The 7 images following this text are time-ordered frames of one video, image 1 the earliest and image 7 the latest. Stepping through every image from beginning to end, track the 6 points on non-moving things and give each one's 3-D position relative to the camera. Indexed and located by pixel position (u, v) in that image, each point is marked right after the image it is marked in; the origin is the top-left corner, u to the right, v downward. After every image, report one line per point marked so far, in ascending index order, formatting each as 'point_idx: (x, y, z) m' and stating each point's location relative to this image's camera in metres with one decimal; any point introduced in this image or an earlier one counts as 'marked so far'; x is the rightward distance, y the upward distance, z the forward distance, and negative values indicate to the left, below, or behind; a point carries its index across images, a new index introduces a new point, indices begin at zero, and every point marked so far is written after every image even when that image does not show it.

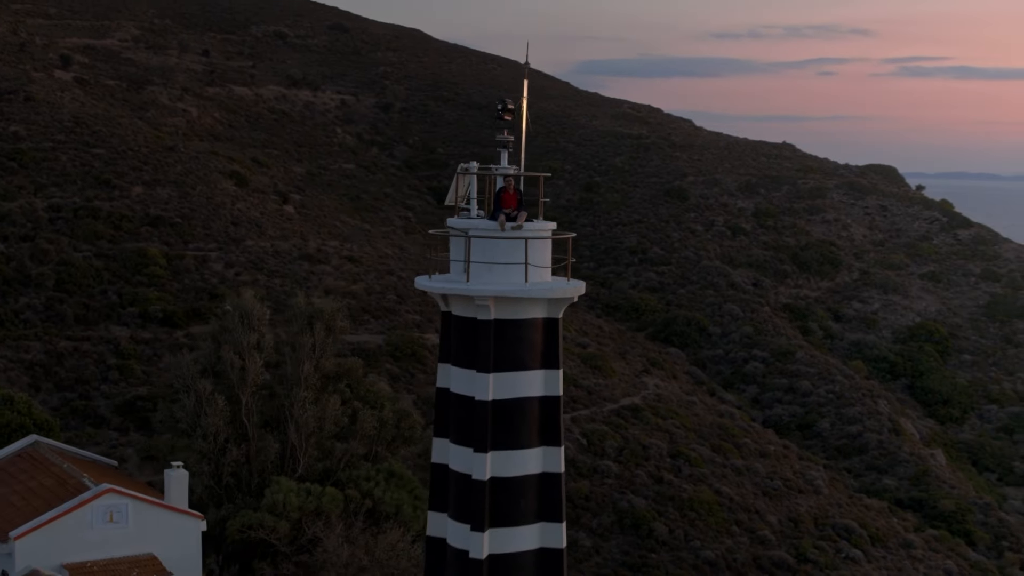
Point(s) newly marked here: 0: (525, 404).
0: (+0.1, -0.5, +7.3) m
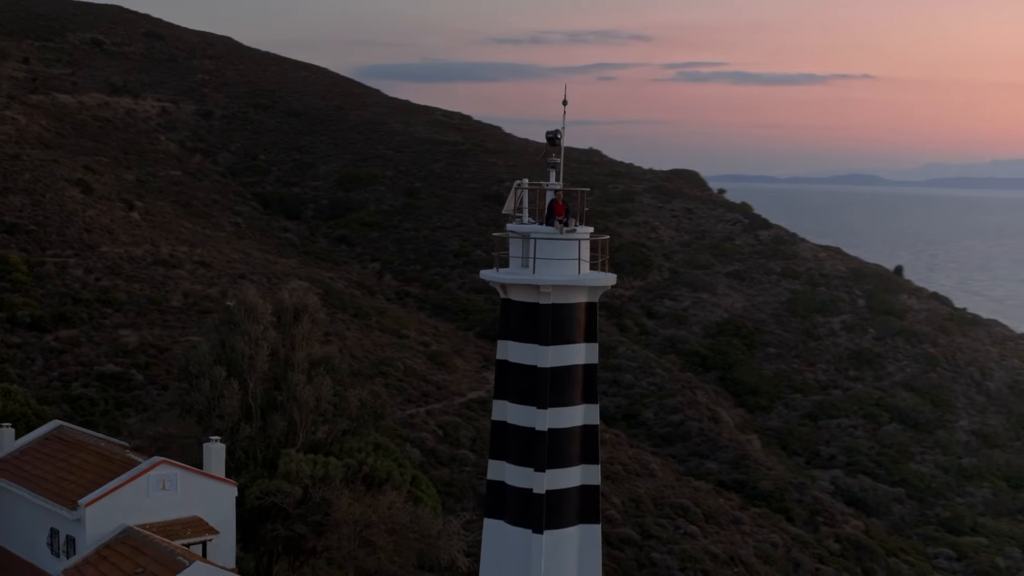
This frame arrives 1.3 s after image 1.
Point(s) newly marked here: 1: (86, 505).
0: (+0.3, -0.5, +9.2) m
1: (-3.0, -1.5, +11.2) m
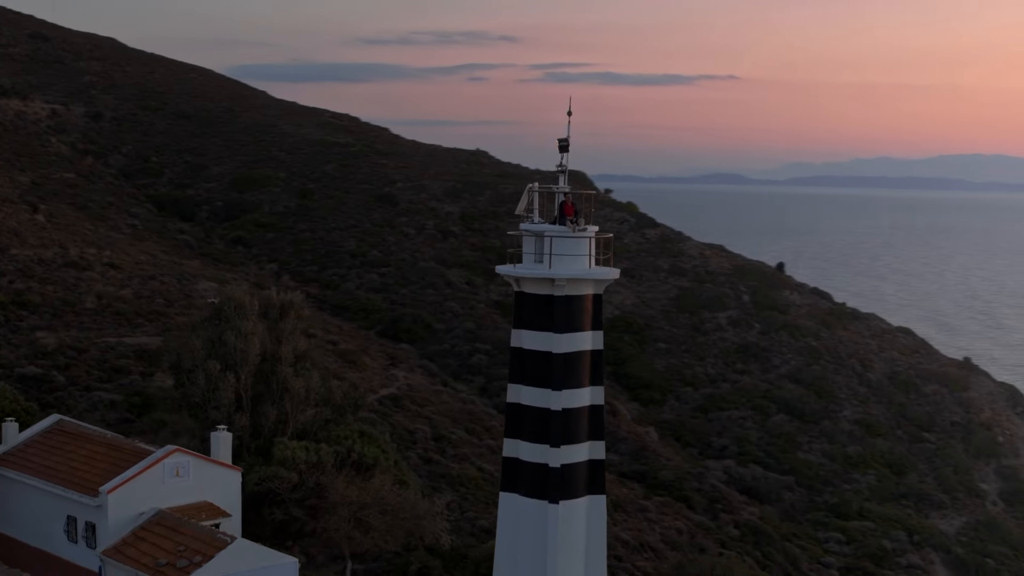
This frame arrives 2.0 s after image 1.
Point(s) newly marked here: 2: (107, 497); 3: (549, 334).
0: (+0.4, -0.4, +10.2) m
1: (-3.1, -1.5, +11.9) m
2: (-3.0, -1.5, +11.4) m
3: (+0.2, -0.3, +10.0) m
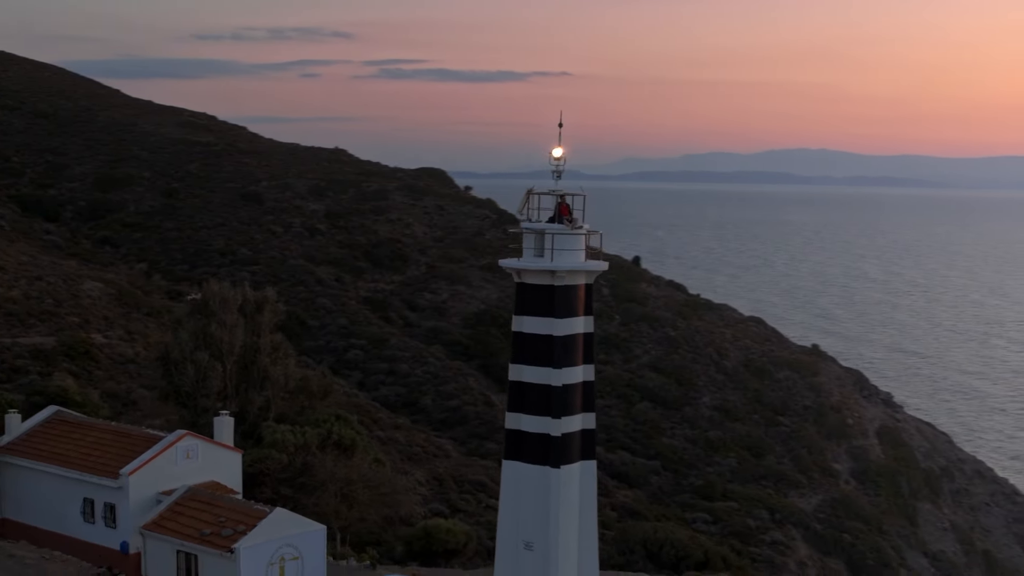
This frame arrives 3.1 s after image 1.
0: (+0.5, -0.3, +11.5) m
1: (-3.2, -1.5, +12.9) m
2: (-3.0, -1.5, +12.4) m
3: (+0.3, -0.2, +11.4) m
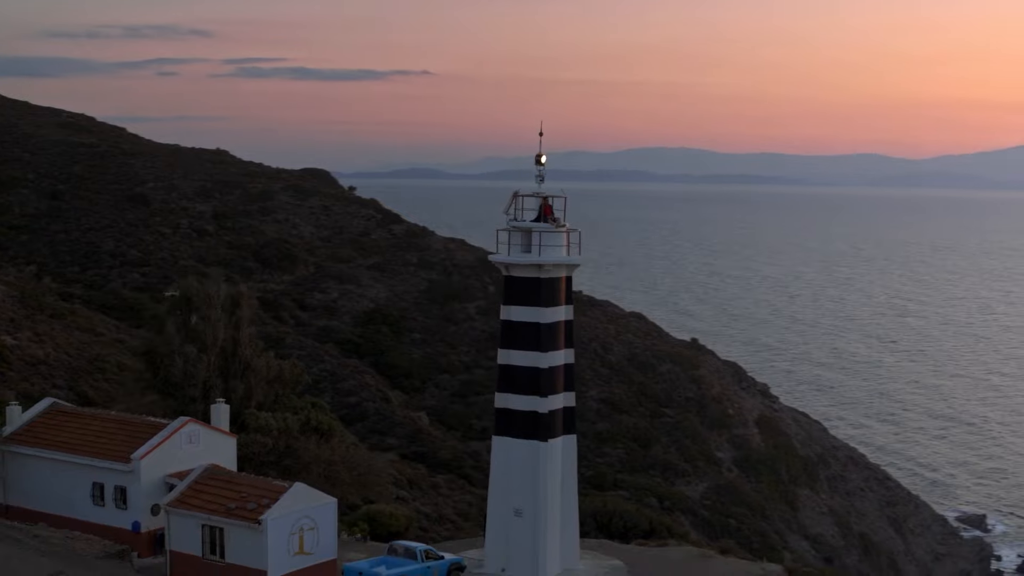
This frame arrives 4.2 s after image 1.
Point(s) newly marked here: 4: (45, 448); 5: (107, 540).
0: (+0.4, -0.3, +12.8) m
1: (-3.4, -1.5, +13.8) m
2: (-3.2, -1.5, +13.3) m
3: (+0.2, -0.2, +12.6) m
4: (-4.2, -1.4, +14.0) m
5: (-3.5, -2.2, +13.6) m
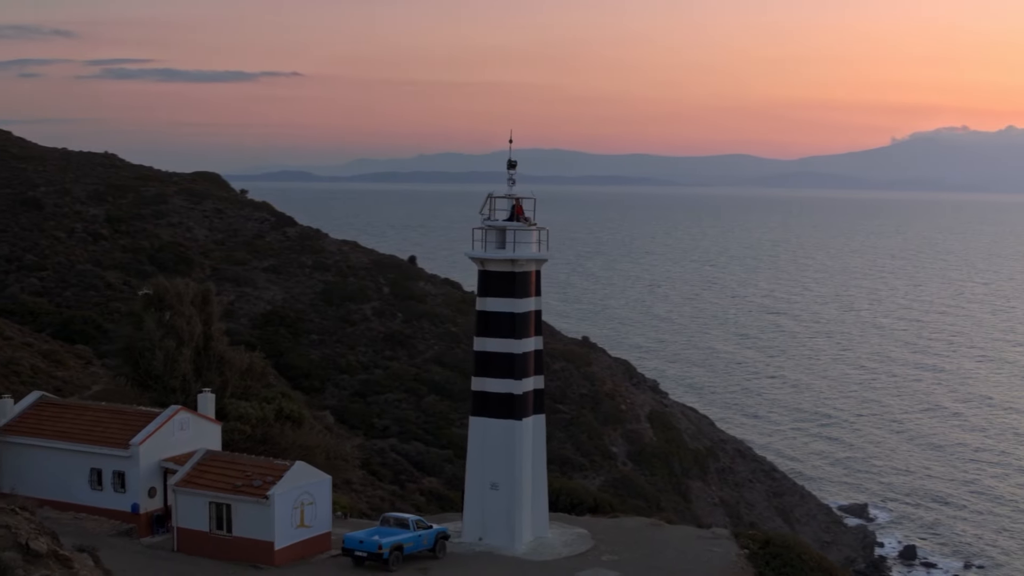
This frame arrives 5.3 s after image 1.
0: (+0.2, -0.2, +14.0) m
1: (-3.7, -1.5, +14.7) m
2: (-3.4, -1.5, +14.3) m
3: (0.0, -0.1, +13.8) m
4: (-4.5, -1.4, +14.9) m
5: (-3.7, -2.1, +14.5) m
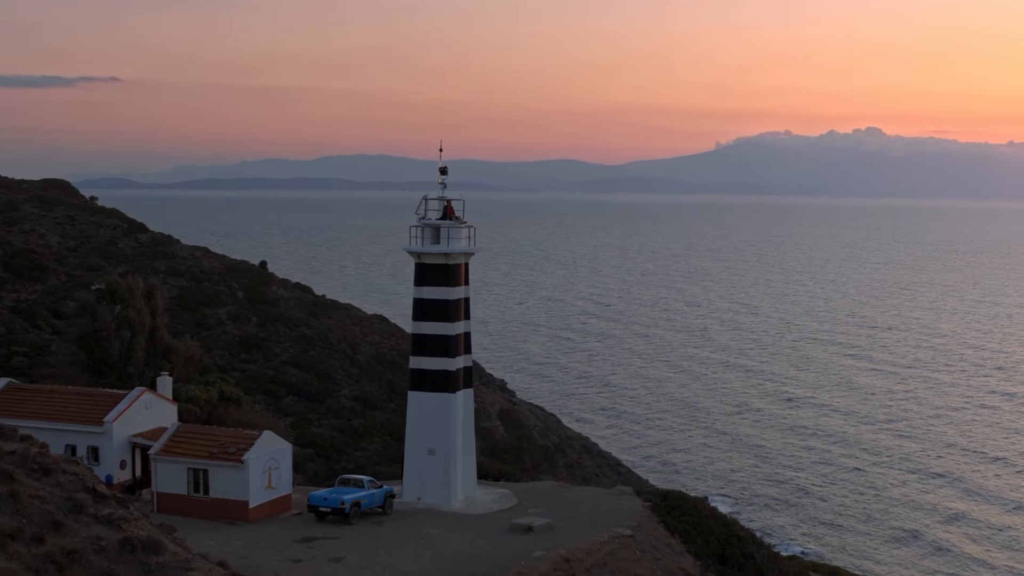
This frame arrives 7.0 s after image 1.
0: (-0.5, -0.1, +16.1) m
1: (-4.4, -1.4, +16.4) m
2: (-4.1, -1.4, +16.0) m
3: (-0.7, 0.0, +15.9) m
4: (-5.2, -1.4, +16.5) m
5: (-4.4, -2.1, +16.2) m
